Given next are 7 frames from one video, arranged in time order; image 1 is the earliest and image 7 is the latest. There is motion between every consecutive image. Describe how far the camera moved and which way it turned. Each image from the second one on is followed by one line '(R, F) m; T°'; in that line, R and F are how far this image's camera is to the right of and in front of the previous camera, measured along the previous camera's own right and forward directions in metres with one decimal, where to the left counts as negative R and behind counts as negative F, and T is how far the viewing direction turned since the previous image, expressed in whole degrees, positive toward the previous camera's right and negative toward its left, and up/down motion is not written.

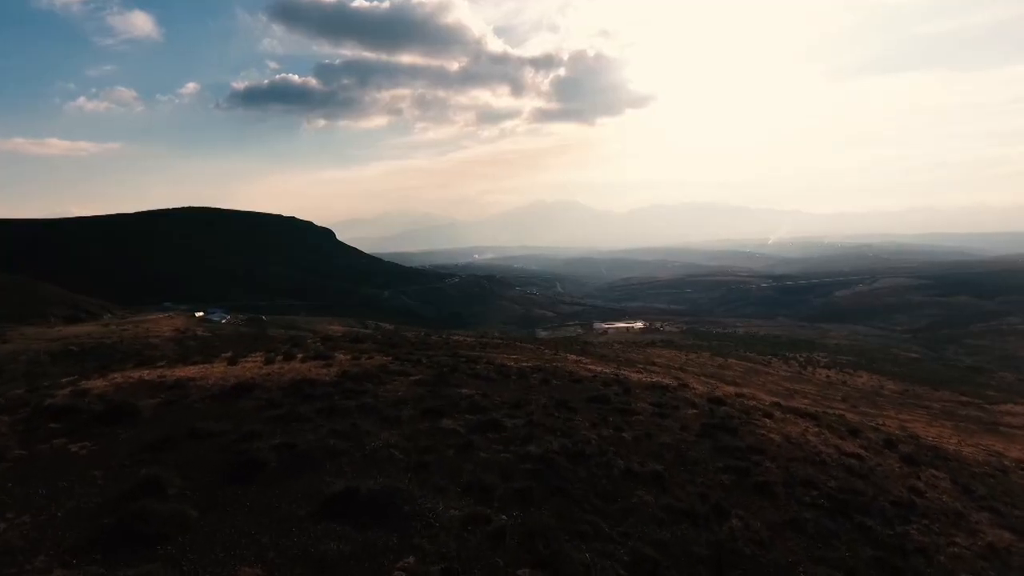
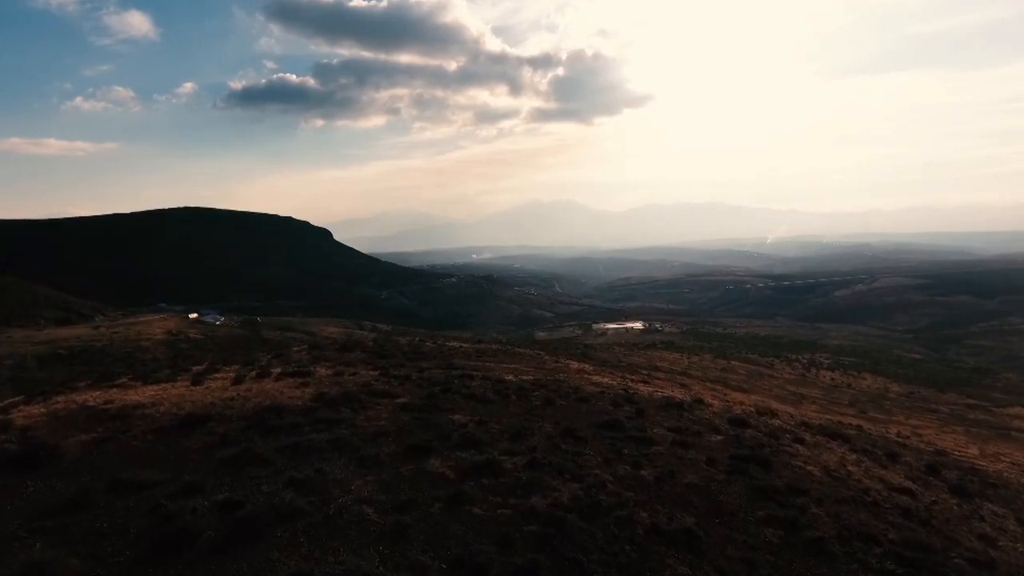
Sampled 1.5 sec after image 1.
(0.0, +1.7) m; 0°
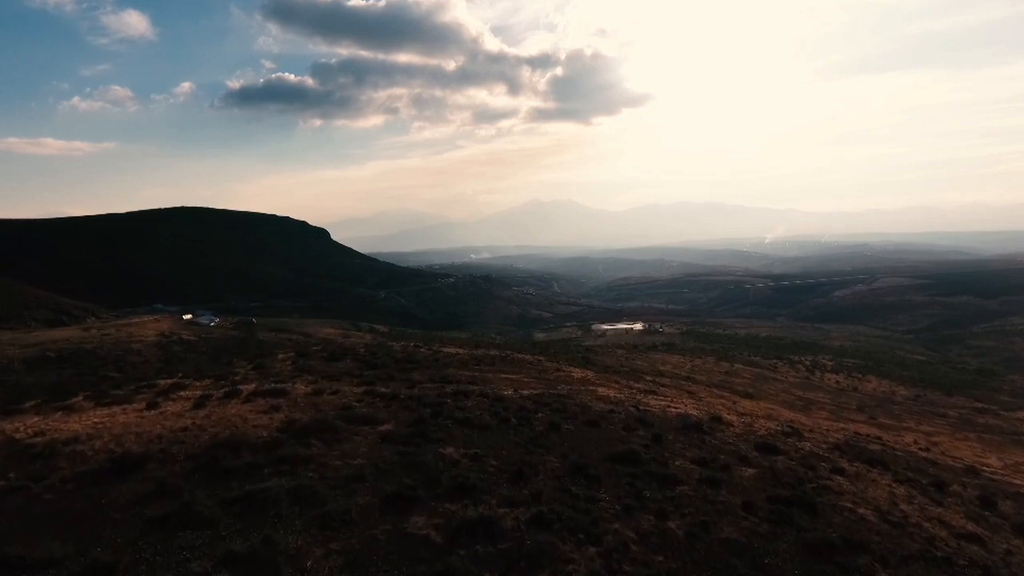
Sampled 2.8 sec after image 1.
(0.0, +1.6) m; 0°
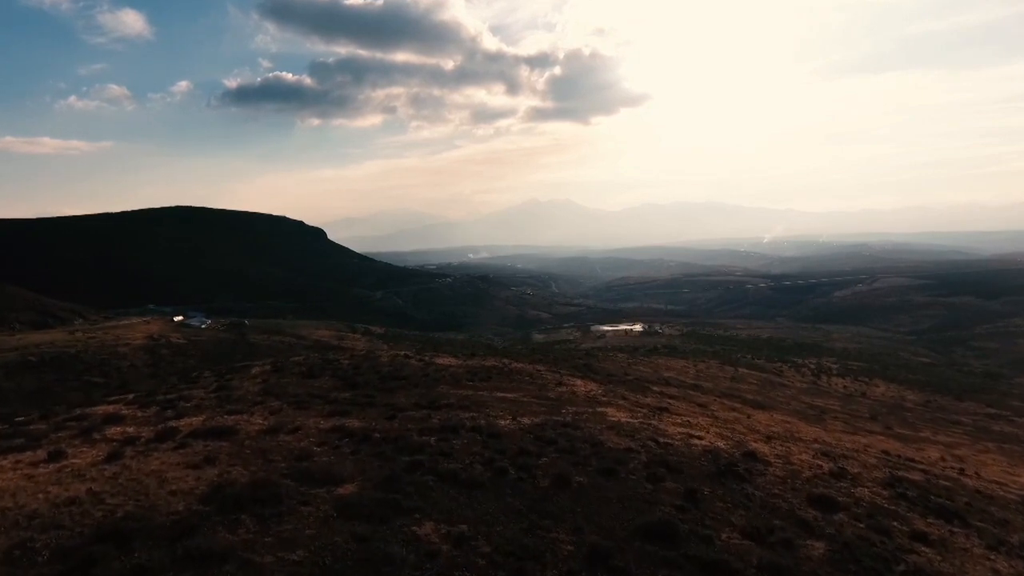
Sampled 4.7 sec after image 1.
(0.0, +2.4) m; 0°
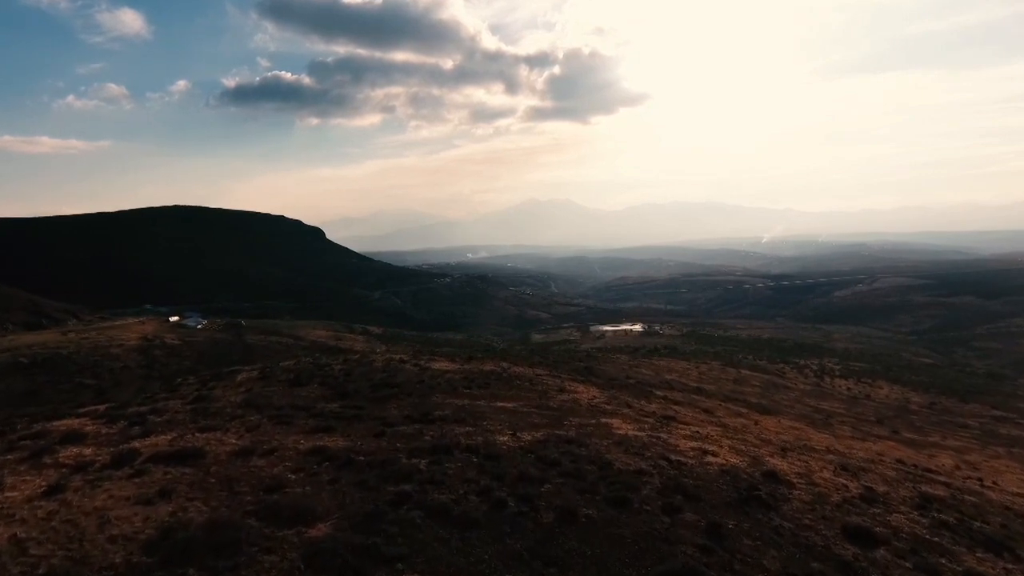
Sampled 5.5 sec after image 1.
(0.0, +1.2) m; 0°
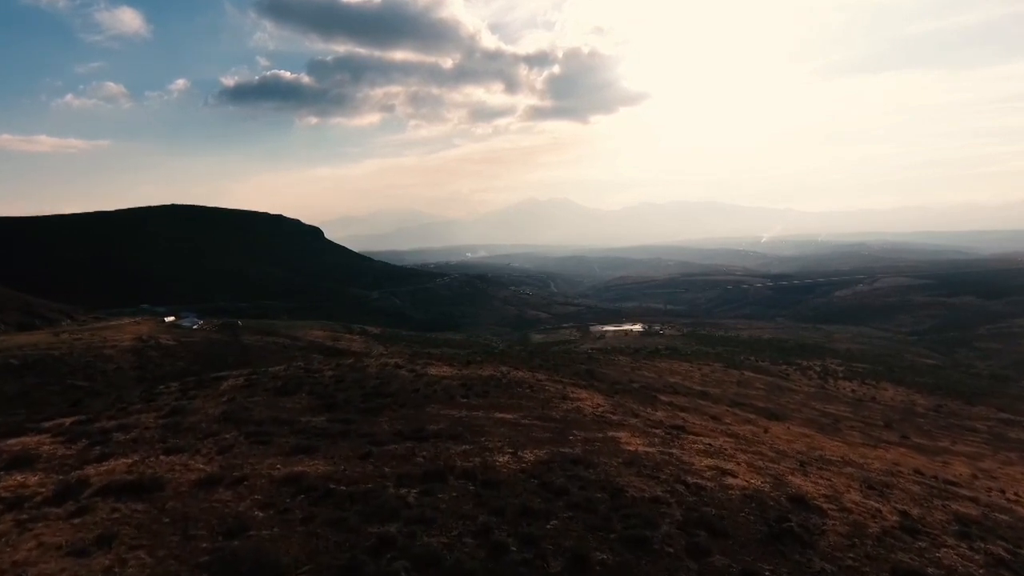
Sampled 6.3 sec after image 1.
(0.0, +1.2) m; 0°
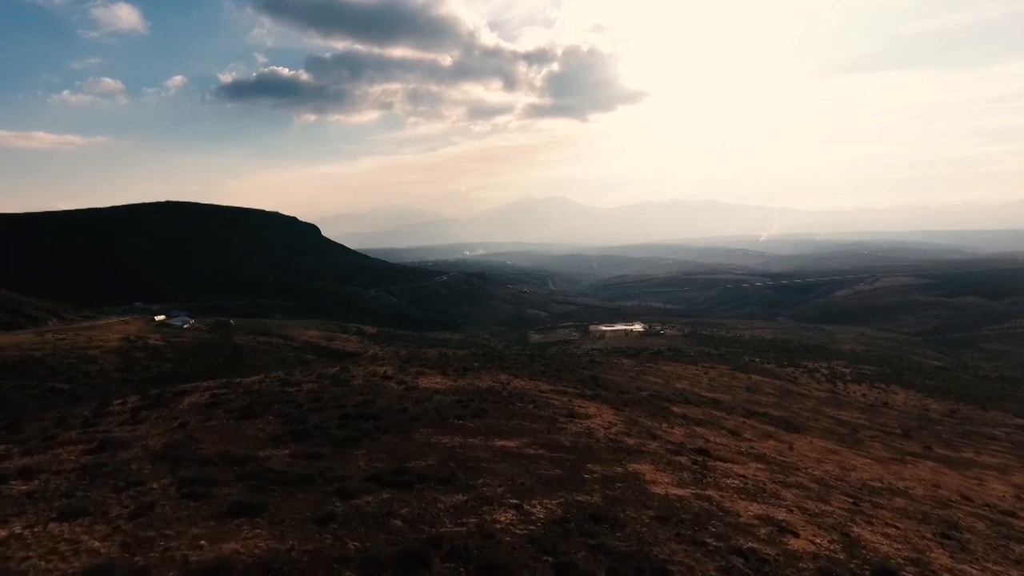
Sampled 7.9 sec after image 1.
(-0.1, +2.7) m; 0°
